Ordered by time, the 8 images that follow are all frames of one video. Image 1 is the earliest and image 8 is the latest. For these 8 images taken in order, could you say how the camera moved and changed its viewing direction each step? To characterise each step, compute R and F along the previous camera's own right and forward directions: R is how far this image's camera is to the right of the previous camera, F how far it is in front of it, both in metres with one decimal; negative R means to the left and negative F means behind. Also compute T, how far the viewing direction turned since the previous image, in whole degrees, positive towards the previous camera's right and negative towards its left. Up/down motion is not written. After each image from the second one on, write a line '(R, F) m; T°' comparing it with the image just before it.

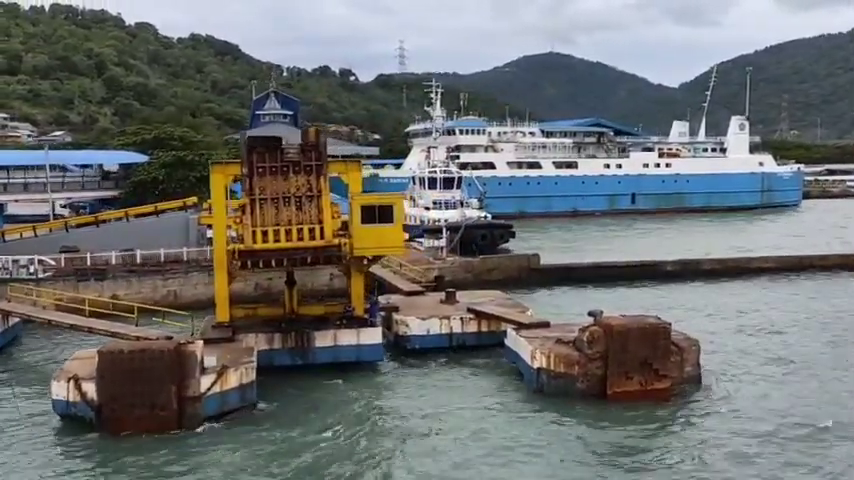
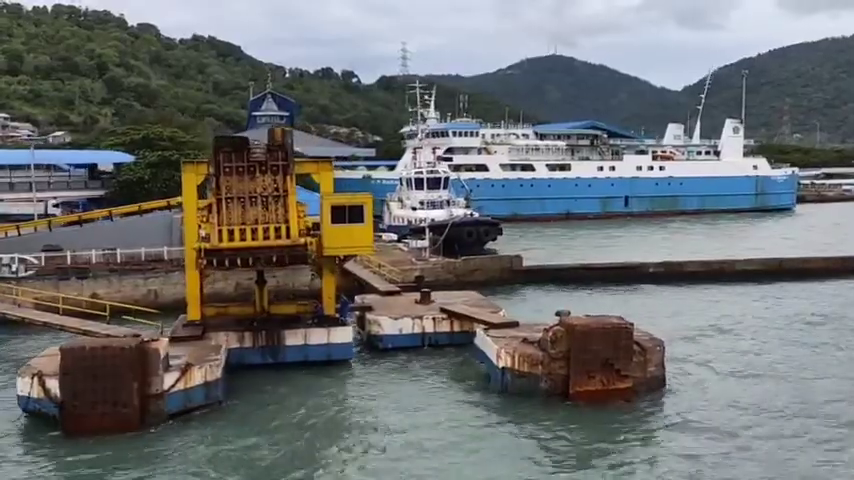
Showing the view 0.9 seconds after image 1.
(+0.6, -0.1) m; 0°
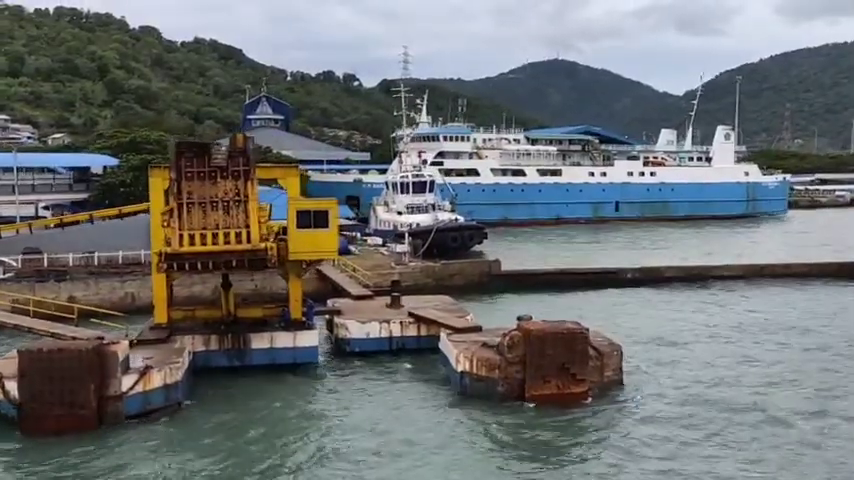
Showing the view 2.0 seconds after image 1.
(+0.7, -0.2) m; 0°
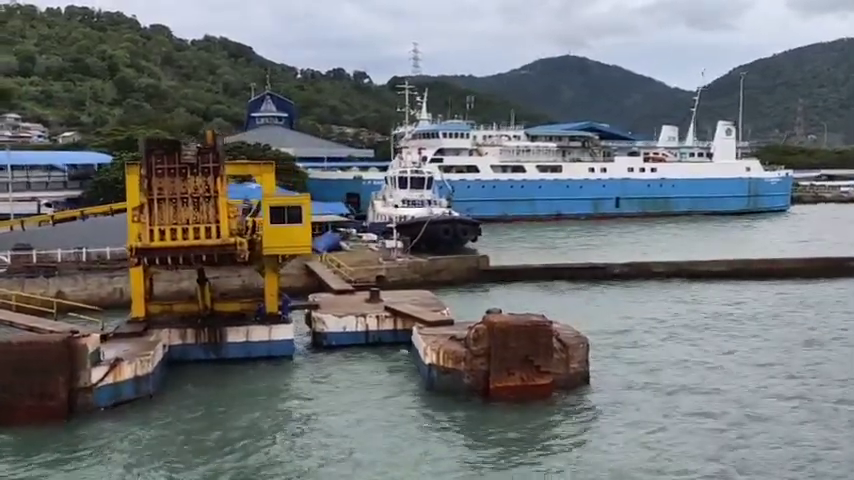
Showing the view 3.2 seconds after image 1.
(+0.7, -0.2) m; -1°
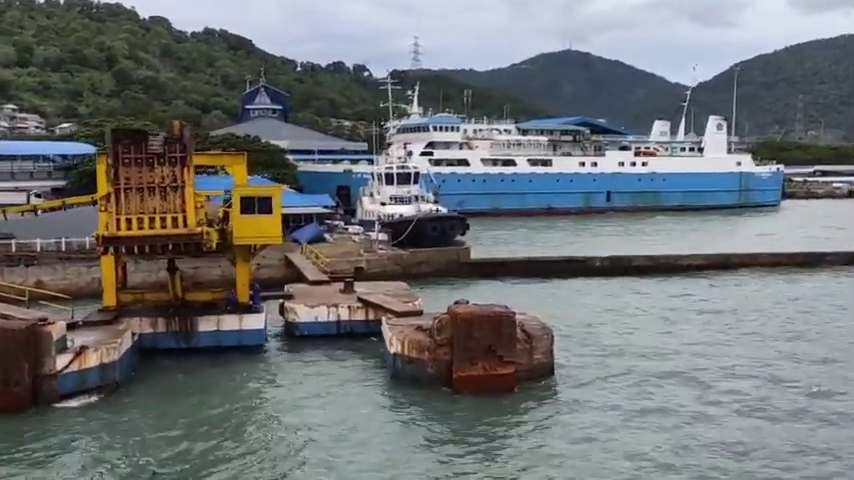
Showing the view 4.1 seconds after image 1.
(+0.6, -0.1) m; 0°
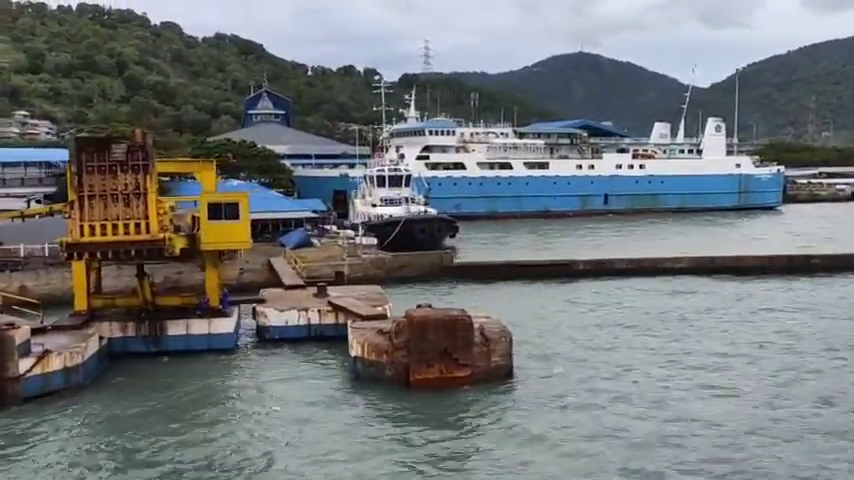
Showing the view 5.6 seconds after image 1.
(+0.9, -0.2) m; -1°
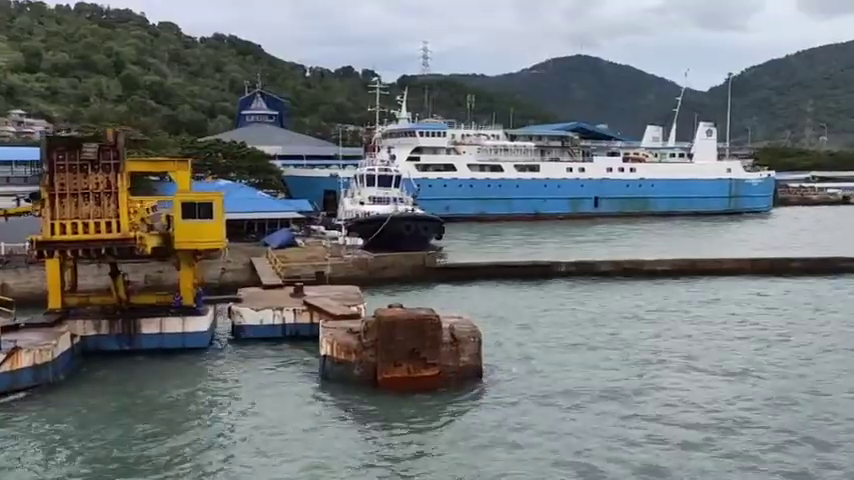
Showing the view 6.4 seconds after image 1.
(+0.5, -0.1) m; 0°
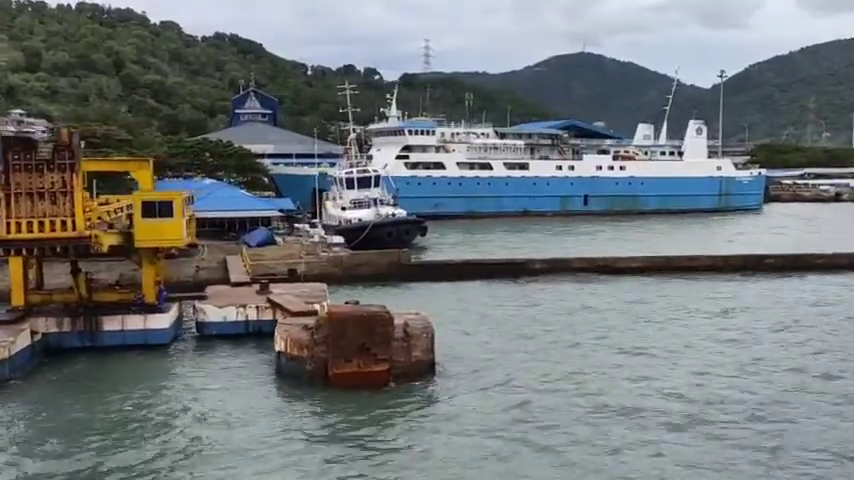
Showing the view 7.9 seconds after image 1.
(+0.9, -0.2) m; 0°
